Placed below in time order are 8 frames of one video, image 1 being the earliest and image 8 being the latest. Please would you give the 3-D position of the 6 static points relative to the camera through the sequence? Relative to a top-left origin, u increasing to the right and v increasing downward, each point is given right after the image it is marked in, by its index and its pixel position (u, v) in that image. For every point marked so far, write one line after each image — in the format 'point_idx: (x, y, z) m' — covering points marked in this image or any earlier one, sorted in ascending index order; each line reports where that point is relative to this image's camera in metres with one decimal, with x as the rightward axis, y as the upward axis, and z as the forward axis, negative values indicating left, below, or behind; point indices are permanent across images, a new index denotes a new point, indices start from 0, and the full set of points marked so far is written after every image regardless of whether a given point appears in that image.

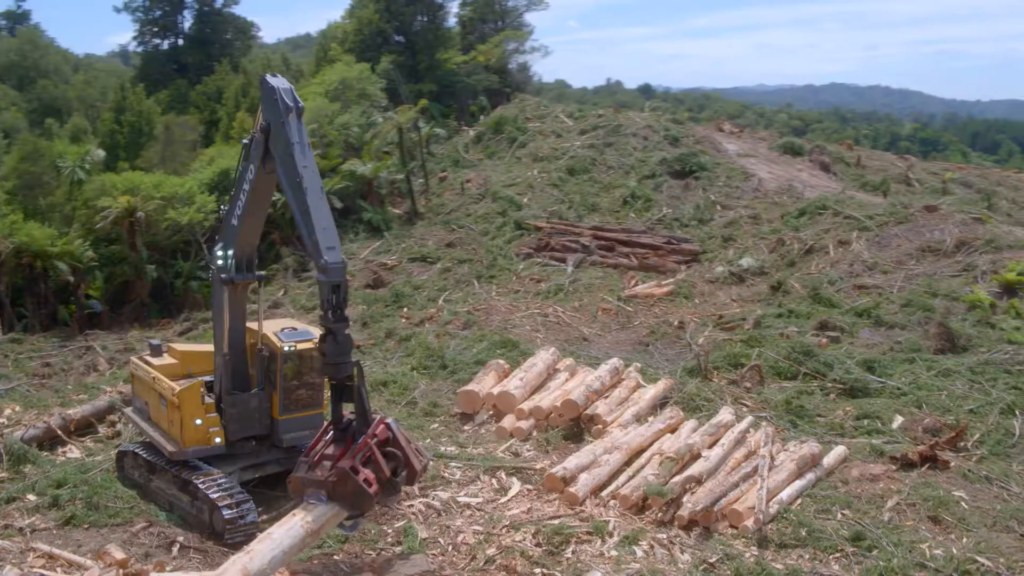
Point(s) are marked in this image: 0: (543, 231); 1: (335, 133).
0: (+0.4, +0.9, +15.6) m
1: (-3.0, +2.6, +17.5) m
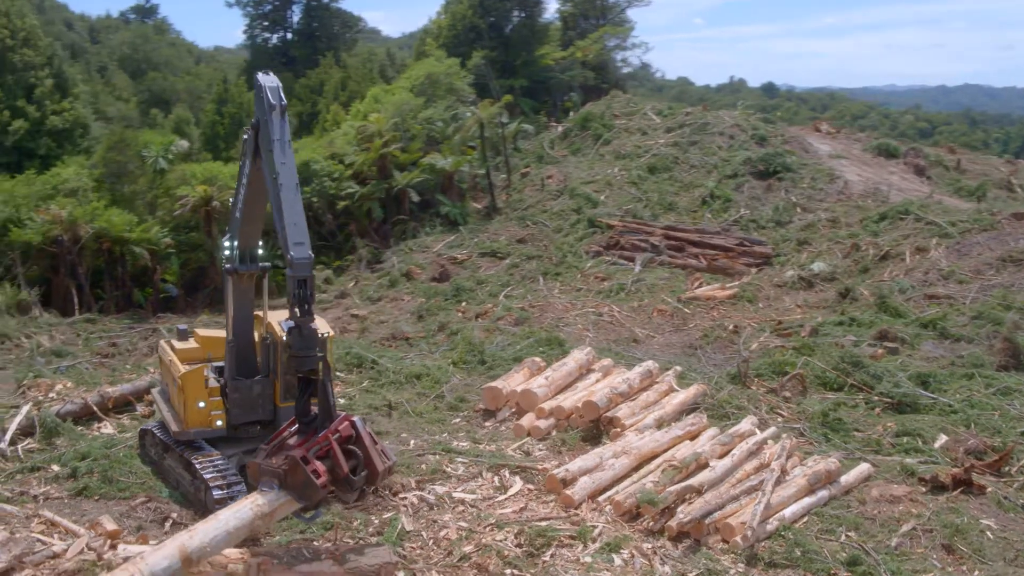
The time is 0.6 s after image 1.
0: (+1.5, +0.9, +15.4) m
1: (-1.6, +2.8, +17.7) m
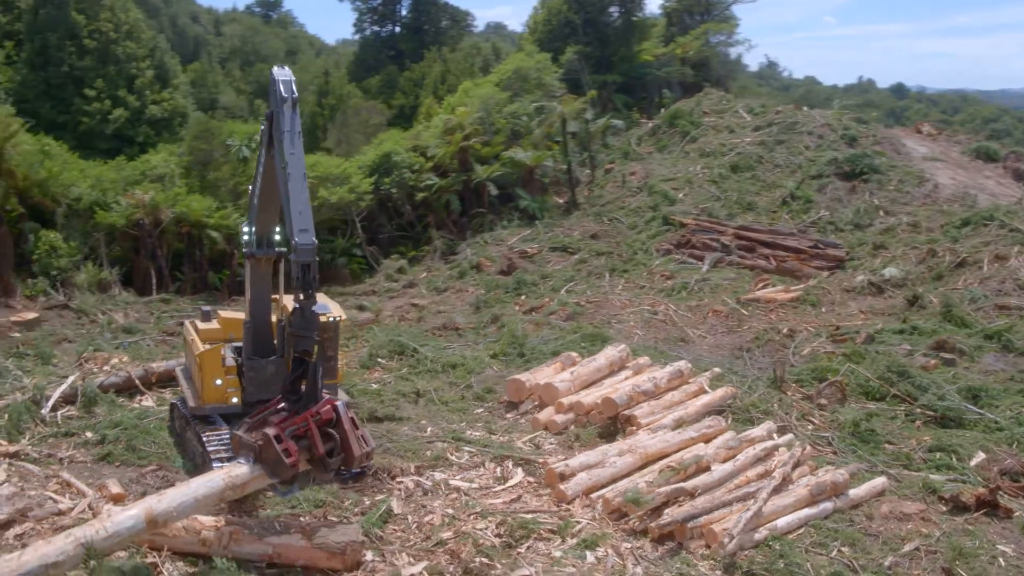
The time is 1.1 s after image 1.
0: (+2.6, +0.9, +15.2) m
1: (-0.1, +2.9, +17.8) m
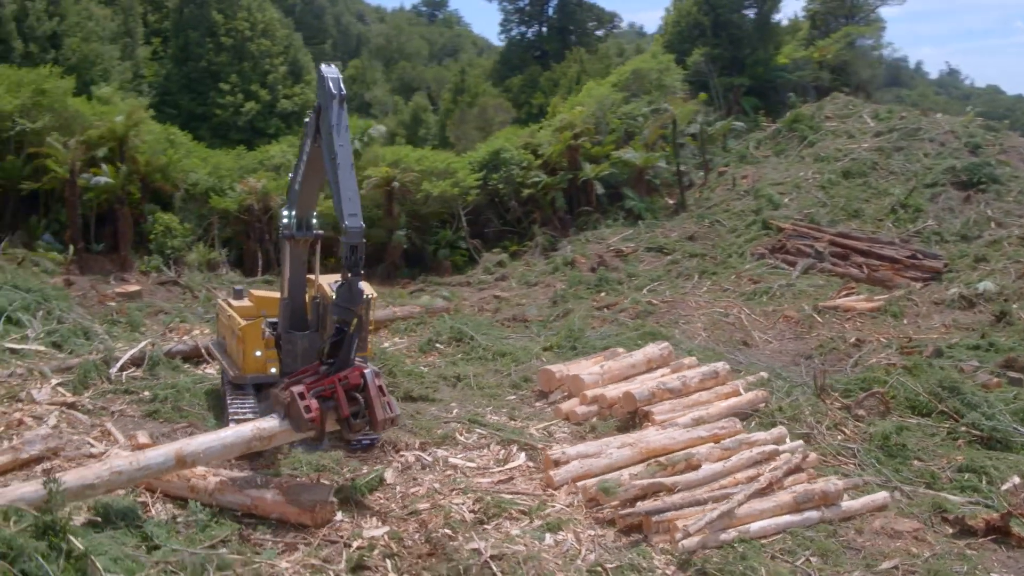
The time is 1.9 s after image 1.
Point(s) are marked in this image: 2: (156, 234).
0: (+3.9, +0.8, +14.9) m
1: (+1.8, +2.9, +18.0) m
2: (-4.8, +0.7, +13.8) m
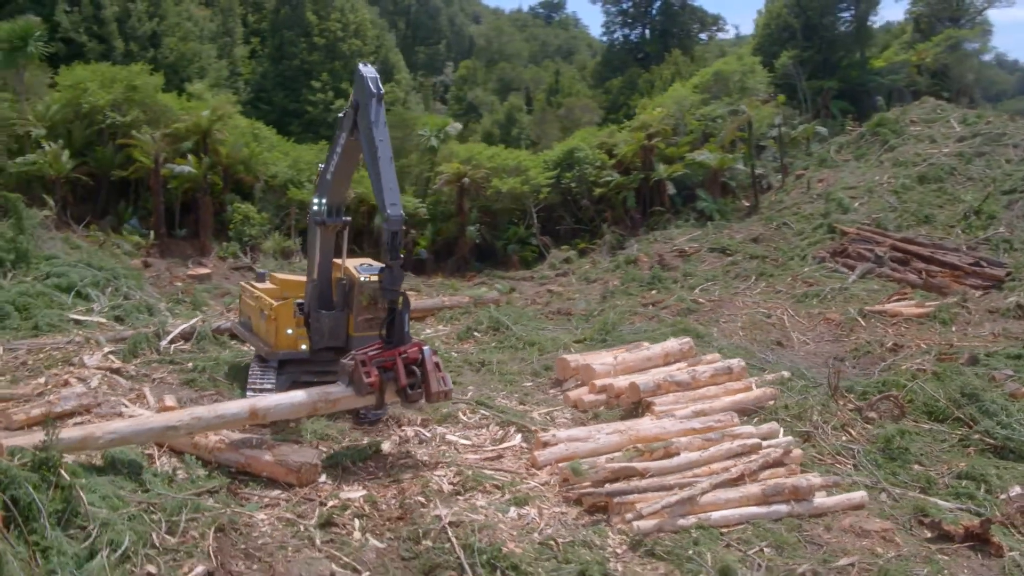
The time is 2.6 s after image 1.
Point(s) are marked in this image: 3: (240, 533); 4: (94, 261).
0: (+4.8, +0.7, +14.7) m
1: (+3.2, +2.9, +18.0) m
2: (-4.0, +0.9, +14.7) m
3: (-1.7, -1.5, +6.4) m
4: (-4.7, +0.3, +11.6) m
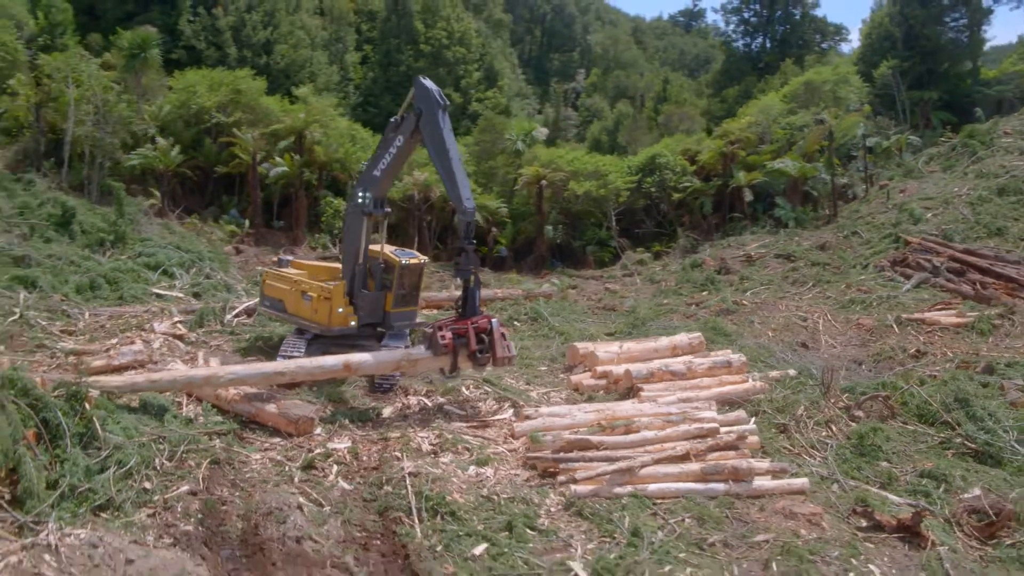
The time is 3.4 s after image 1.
0: (+5.7, +0.6, +14.7) m
1: (+4.8, +2.8, +18.3) m
2: (-2.9, +1.2, +16.1) m
3: (-2.1, -1.3, +7.6) m
4: (-4.2, +0.5, +13.1) m
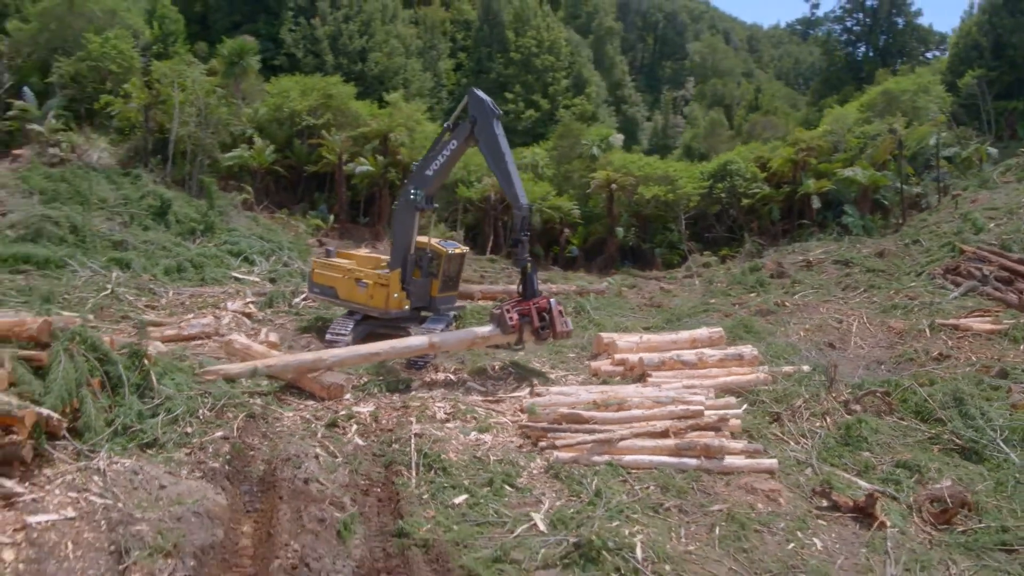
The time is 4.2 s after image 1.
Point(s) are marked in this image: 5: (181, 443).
0: (+6.6, +0.5, +14.9) m
1: (+6.2, +2.7, +18.5) m
2: (-1.8, +1.3, +17.4) m
3: (-2.1, -1.1, +8.8) m
4: (-3.4, +0.8, +14.6) m
5: (-2.6, -1.2, +8.1) m
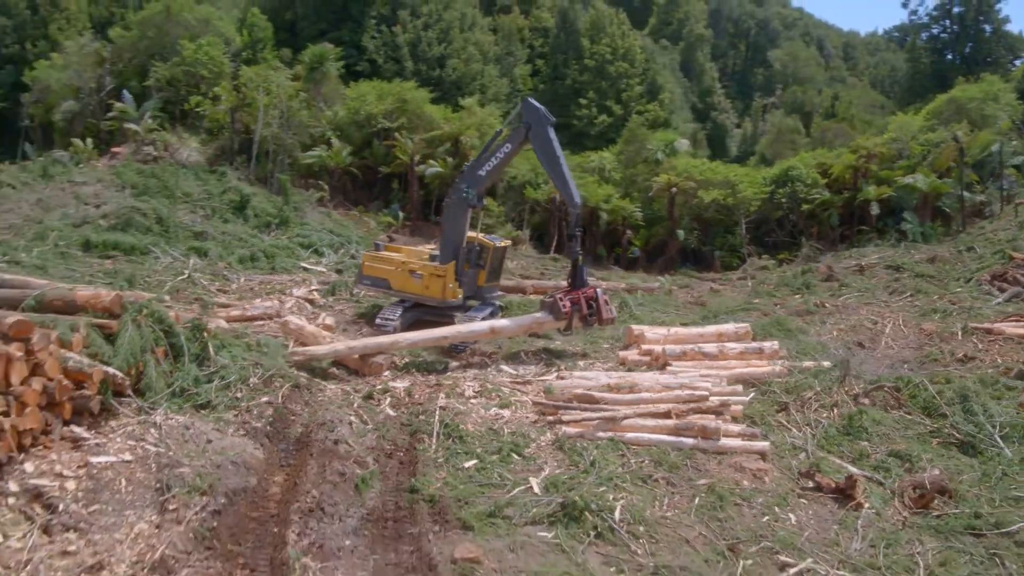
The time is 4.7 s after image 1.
0: (+7.4, +0.4, +15.0) m
1: (+7.4, +2.5, +18.7) m
2: (-0.7, +1.4, +18.4) m
3: (-1.9, -1.0, +9.8) m
4: (-2.6, +0.9, +15.7) m
5: (-2.5, -1.0, +9.2) m
